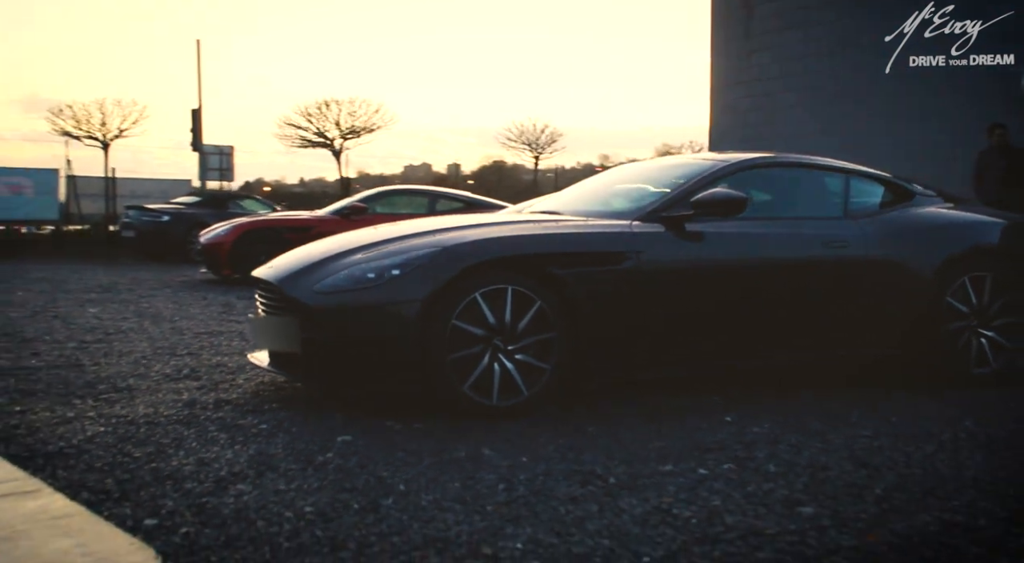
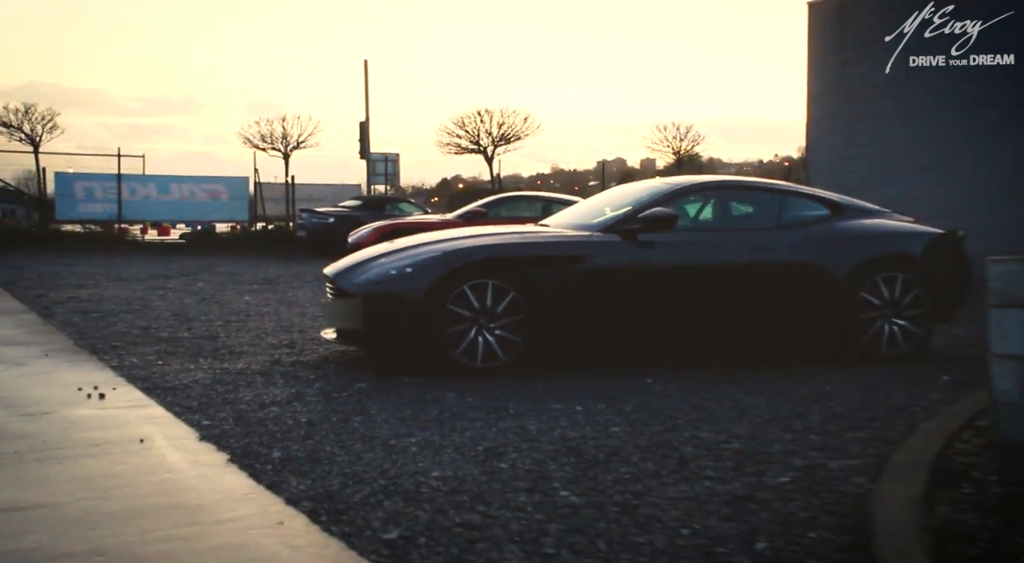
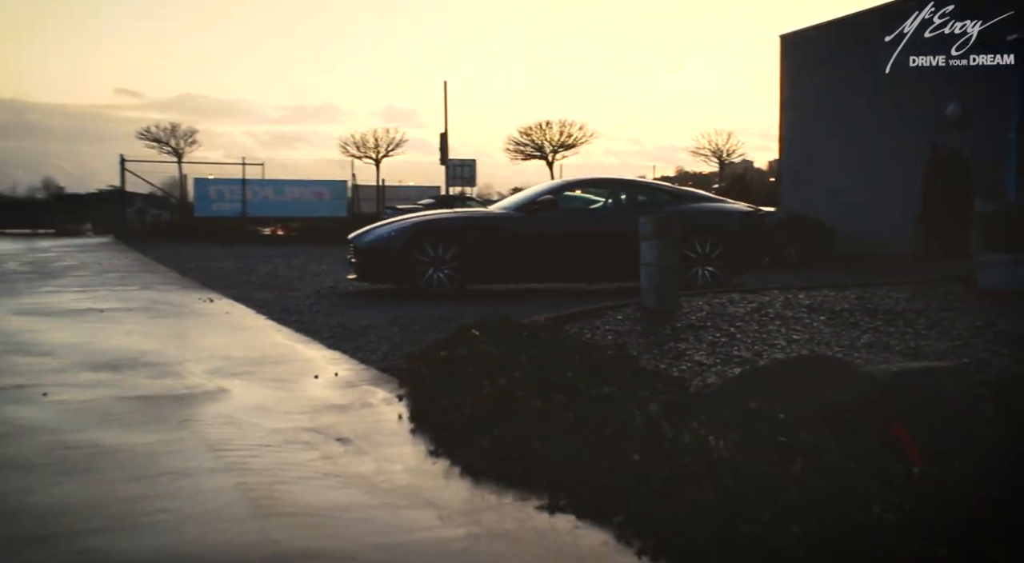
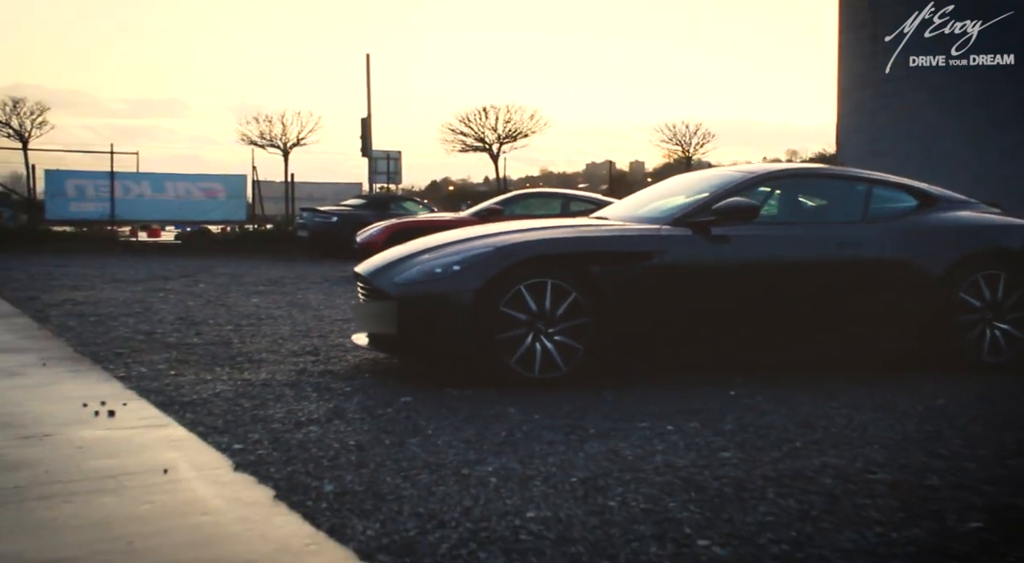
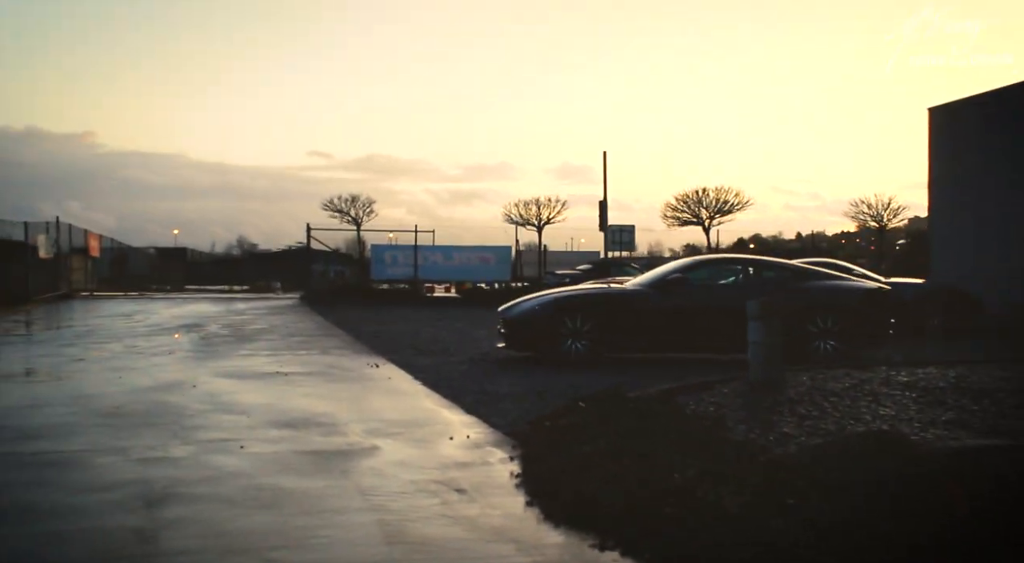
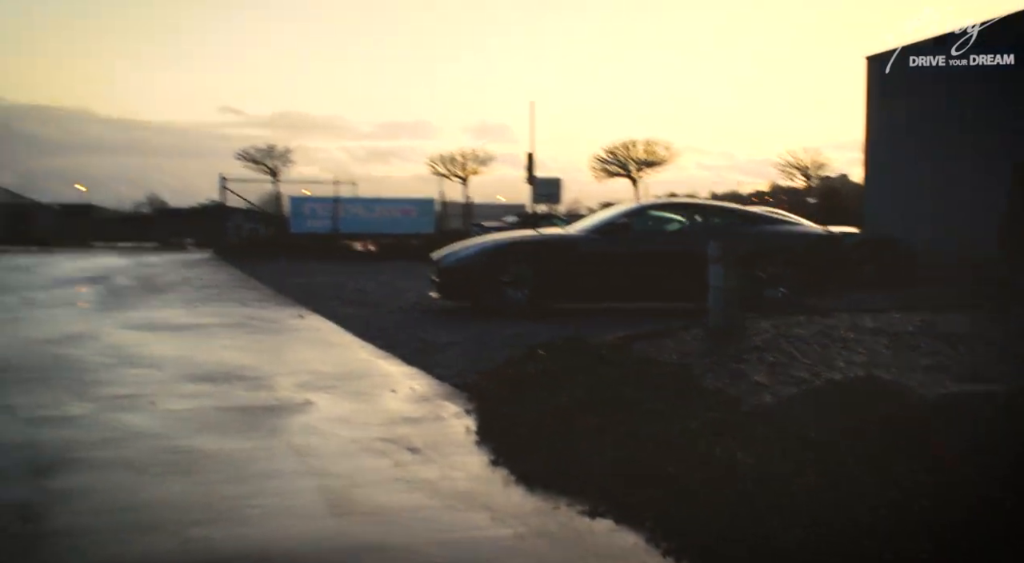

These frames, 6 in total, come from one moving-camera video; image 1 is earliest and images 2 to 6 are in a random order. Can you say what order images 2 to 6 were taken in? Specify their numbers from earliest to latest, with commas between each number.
4, 2, 3, 6, 5
